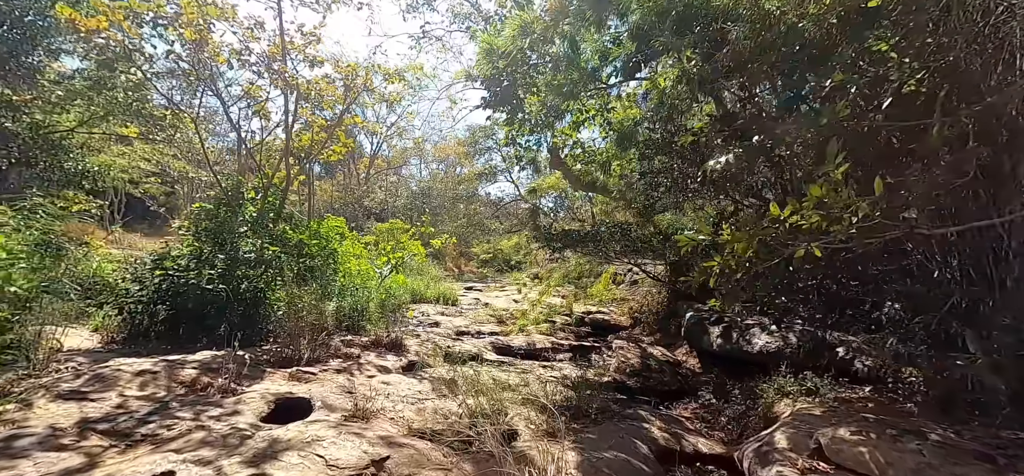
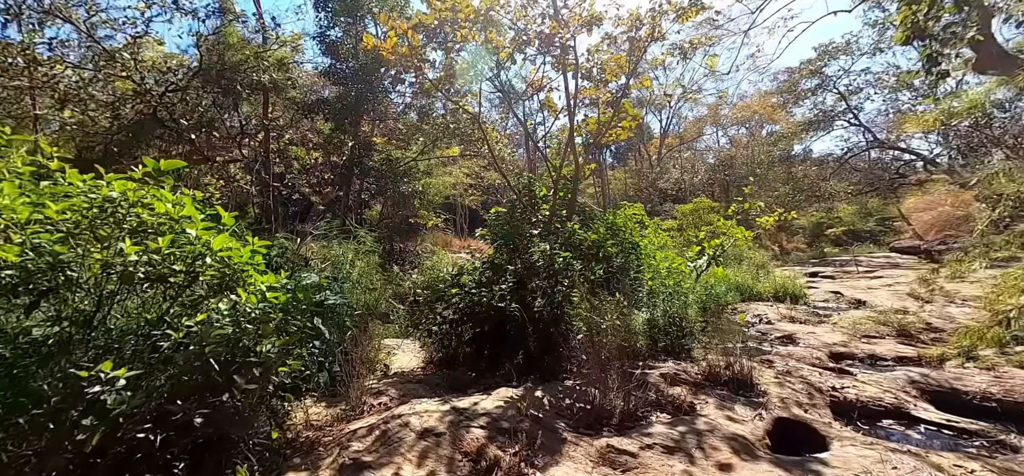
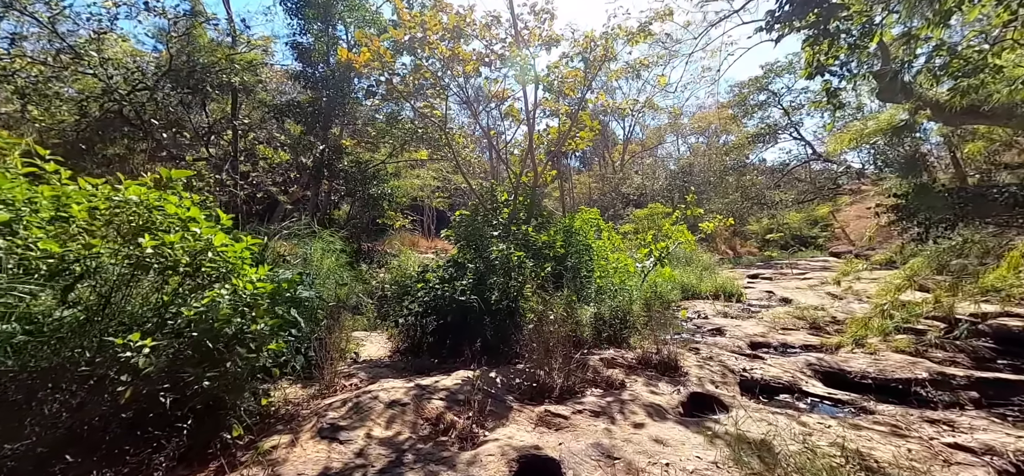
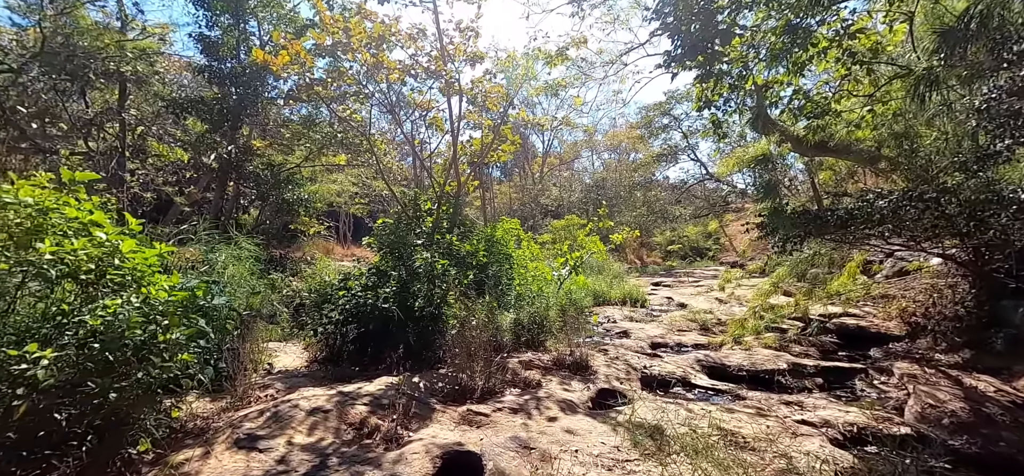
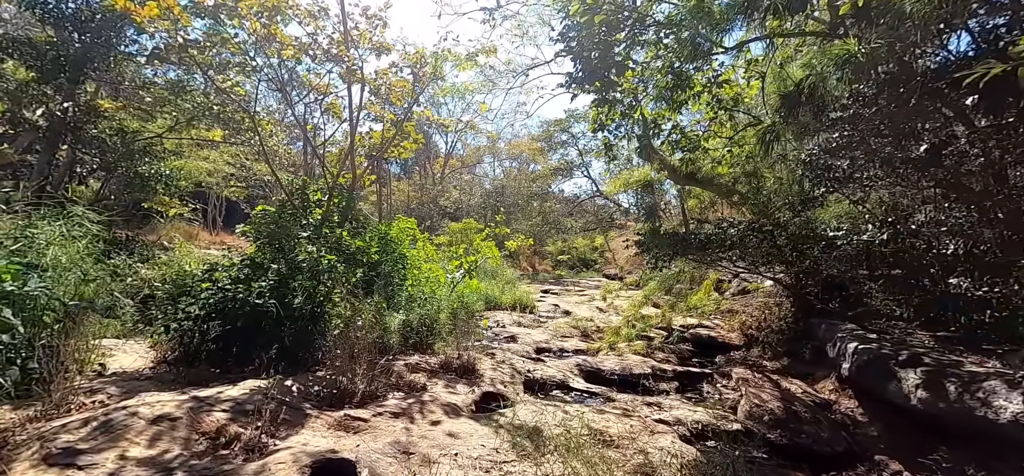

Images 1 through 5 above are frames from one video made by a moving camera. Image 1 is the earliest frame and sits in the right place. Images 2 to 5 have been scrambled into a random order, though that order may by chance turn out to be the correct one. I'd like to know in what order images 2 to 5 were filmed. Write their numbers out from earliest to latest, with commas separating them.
5, 4, 3, 2
